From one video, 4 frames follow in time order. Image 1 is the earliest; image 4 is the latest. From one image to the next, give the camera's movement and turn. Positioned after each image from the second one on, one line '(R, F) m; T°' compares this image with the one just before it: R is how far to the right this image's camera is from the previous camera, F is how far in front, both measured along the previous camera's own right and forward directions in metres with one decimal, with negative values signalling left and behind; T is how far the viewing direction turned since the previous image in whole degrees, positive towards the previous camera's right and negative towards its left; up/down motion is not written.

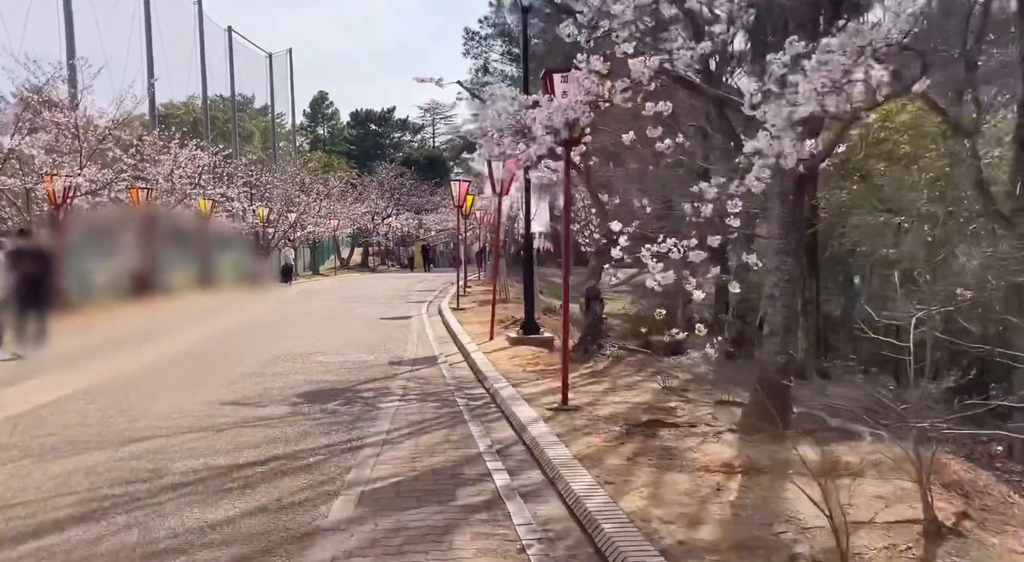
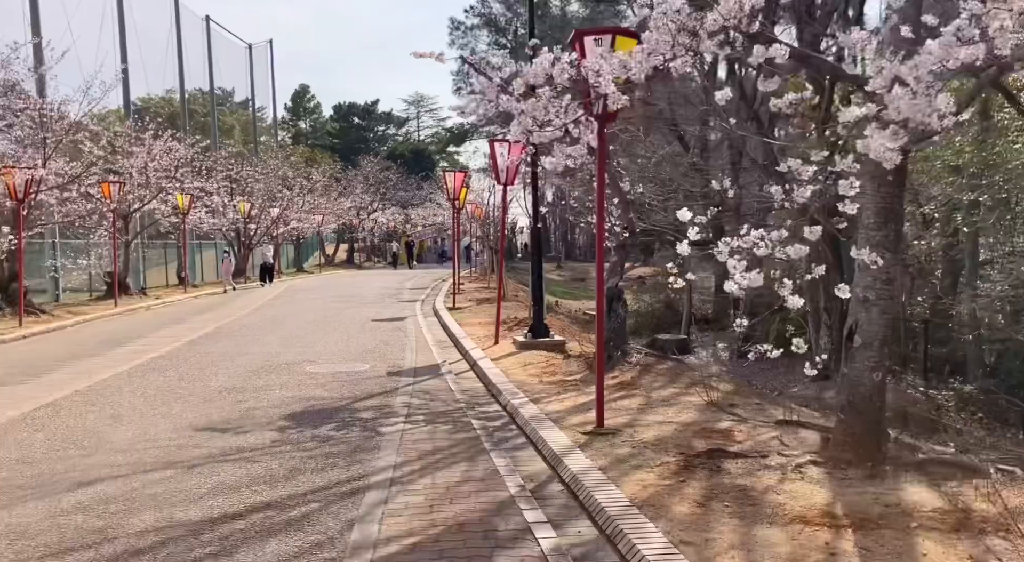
(-0.3, +1.6) m; +1°
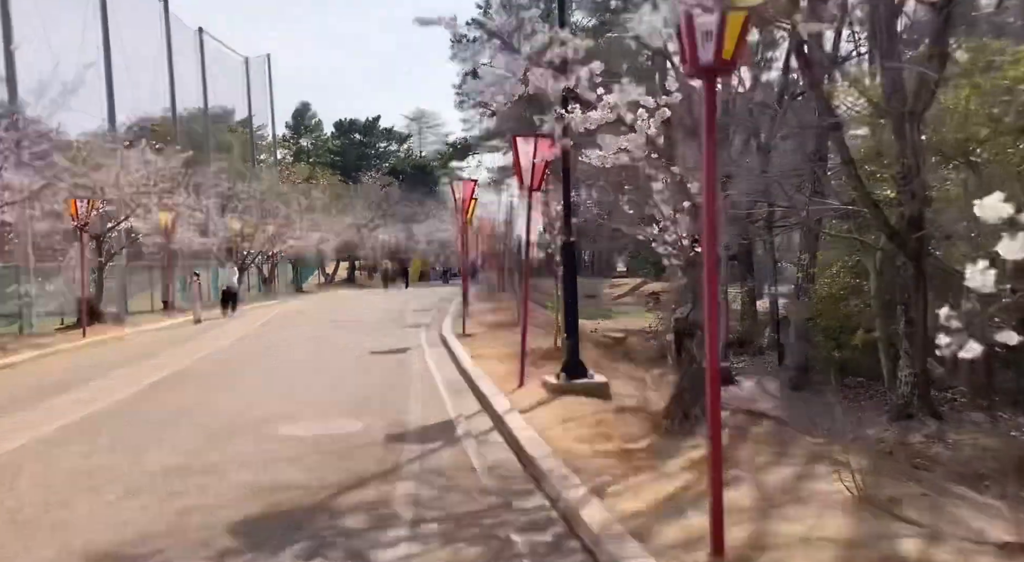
(-0.3, +3.2) m; 0°
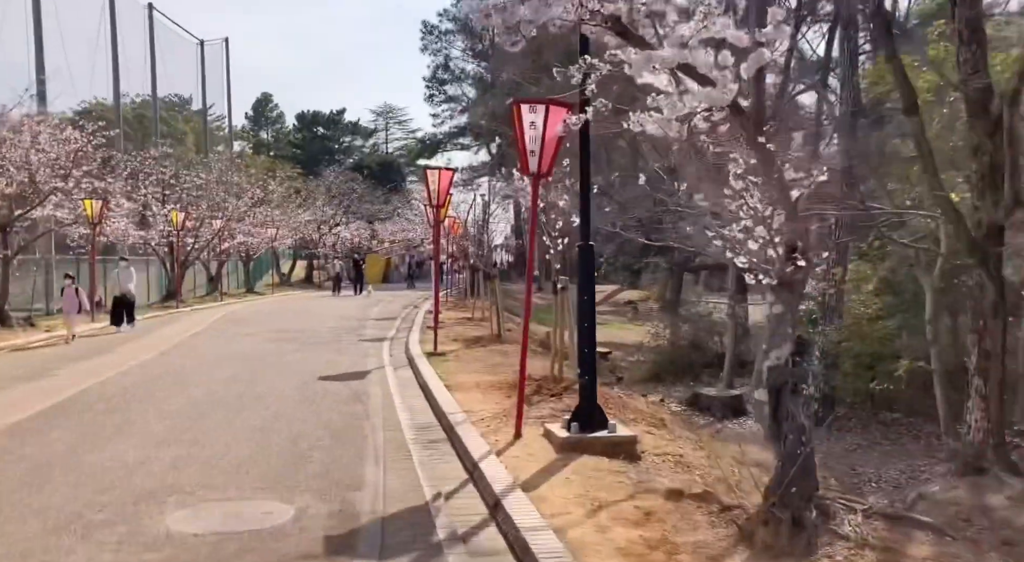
(-0.3, +3.4) m; +2°
